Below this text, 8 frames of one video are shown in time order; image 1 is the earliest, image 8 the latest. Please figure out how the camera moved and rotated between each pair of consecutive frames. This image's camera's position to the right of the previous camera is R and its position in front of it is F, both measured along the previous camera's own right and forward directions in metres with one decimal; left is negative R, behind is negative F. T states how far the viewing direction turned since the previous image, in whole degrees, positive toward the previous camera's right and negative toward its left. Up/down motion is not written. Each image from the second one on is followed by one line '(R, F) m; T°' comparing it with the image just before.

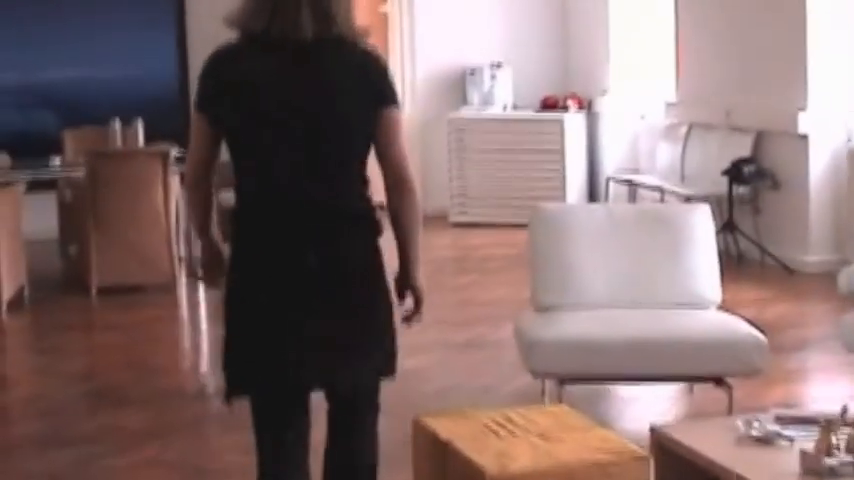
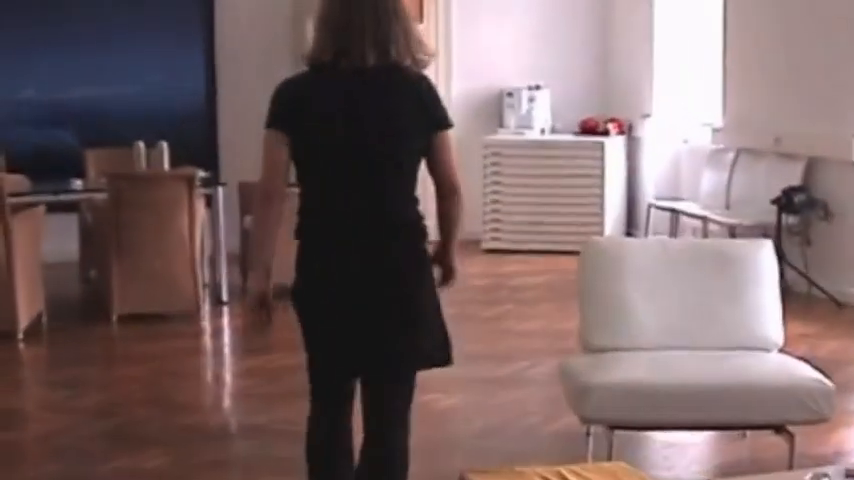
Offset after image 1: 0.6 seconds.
(0.0, +0.3) m; -1°
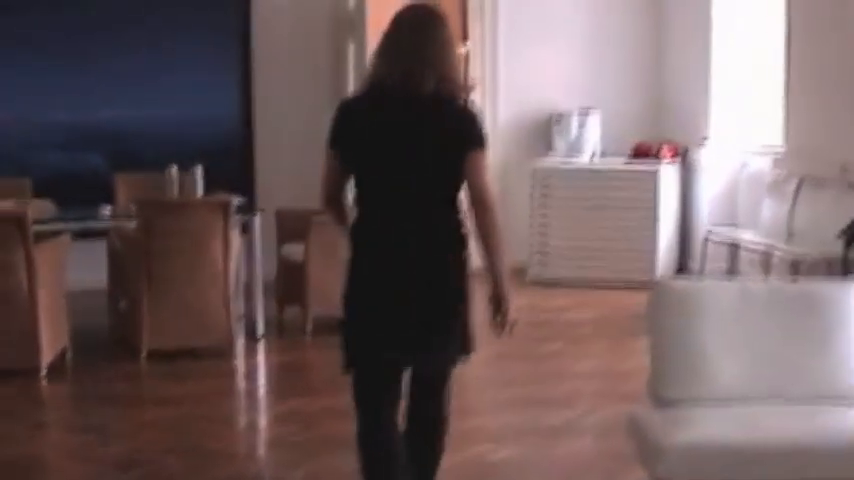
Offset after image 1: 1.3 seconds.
(0.0, +0.4) m; -1°
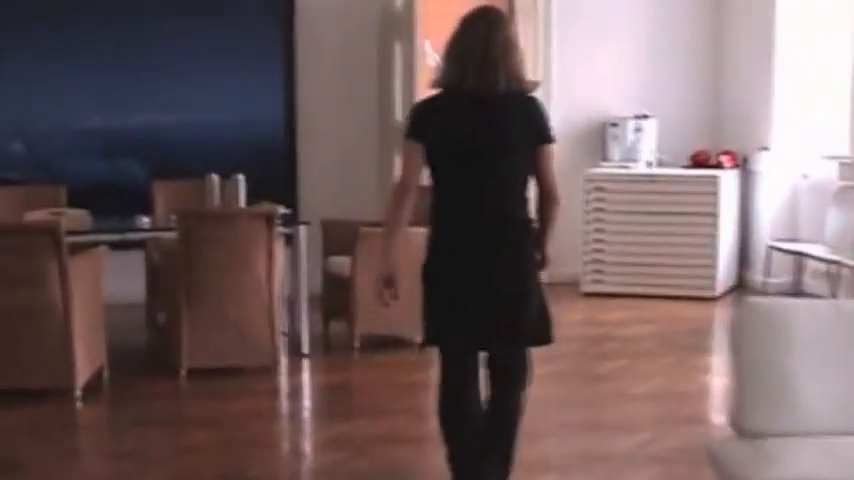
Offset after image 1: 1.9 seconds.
(-0.1, +0.3) m; -1°
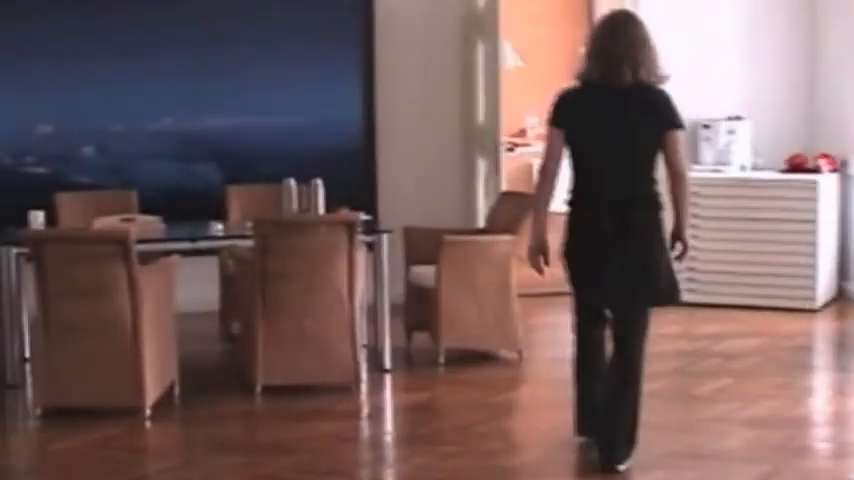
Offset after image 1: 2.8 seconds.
(-0.1, +0.4) m; -2°
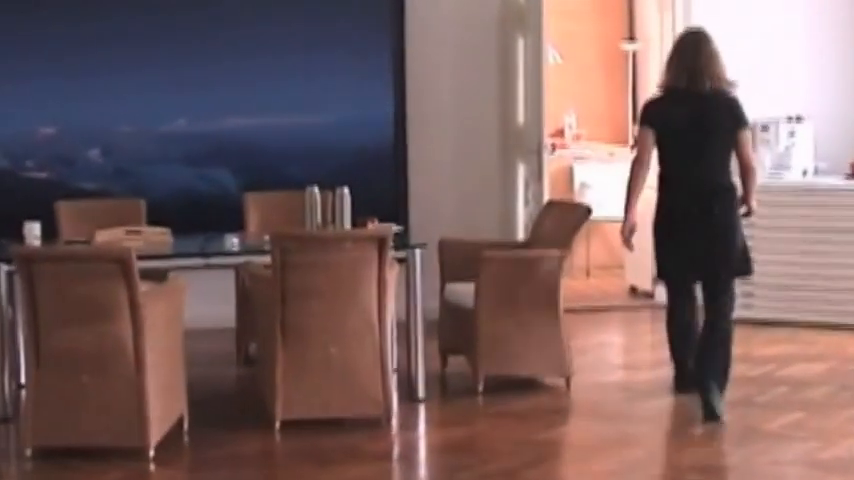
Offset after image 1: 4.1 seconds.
(0.0, +0.7) m; -1°
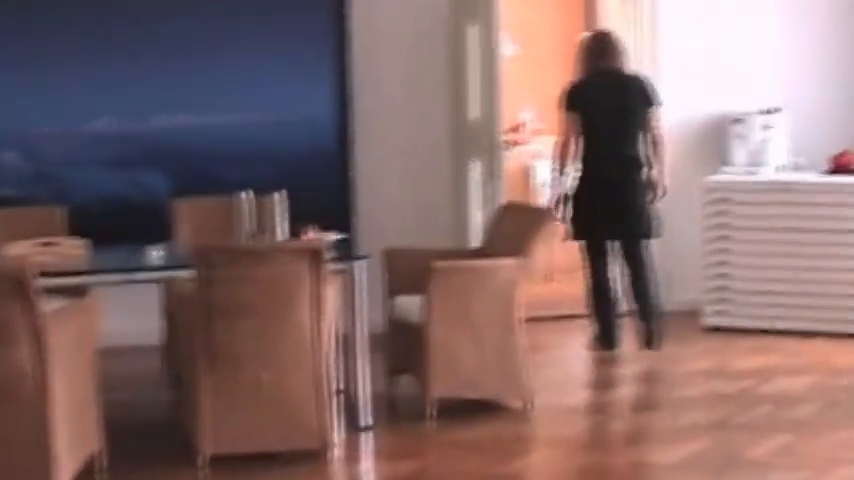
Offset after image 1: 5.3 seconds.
(+0.1, +0.6) m; +1°
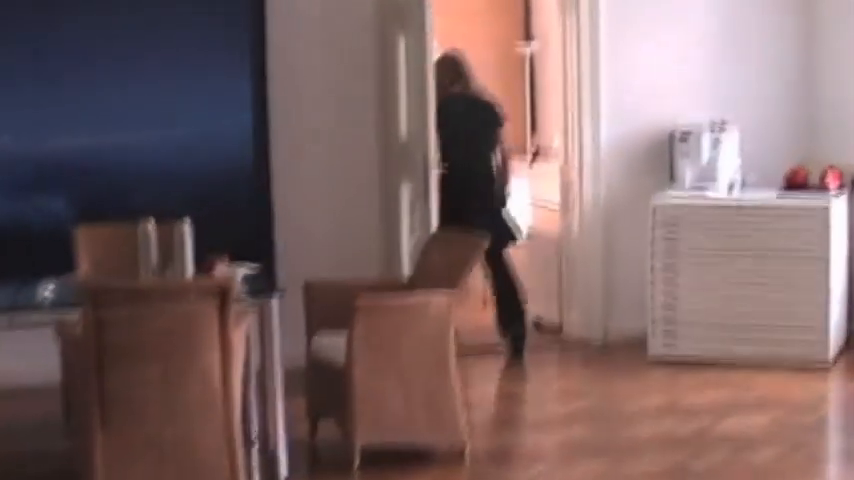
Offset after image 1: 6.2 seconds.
(0.0, +0.5) m; +2°
